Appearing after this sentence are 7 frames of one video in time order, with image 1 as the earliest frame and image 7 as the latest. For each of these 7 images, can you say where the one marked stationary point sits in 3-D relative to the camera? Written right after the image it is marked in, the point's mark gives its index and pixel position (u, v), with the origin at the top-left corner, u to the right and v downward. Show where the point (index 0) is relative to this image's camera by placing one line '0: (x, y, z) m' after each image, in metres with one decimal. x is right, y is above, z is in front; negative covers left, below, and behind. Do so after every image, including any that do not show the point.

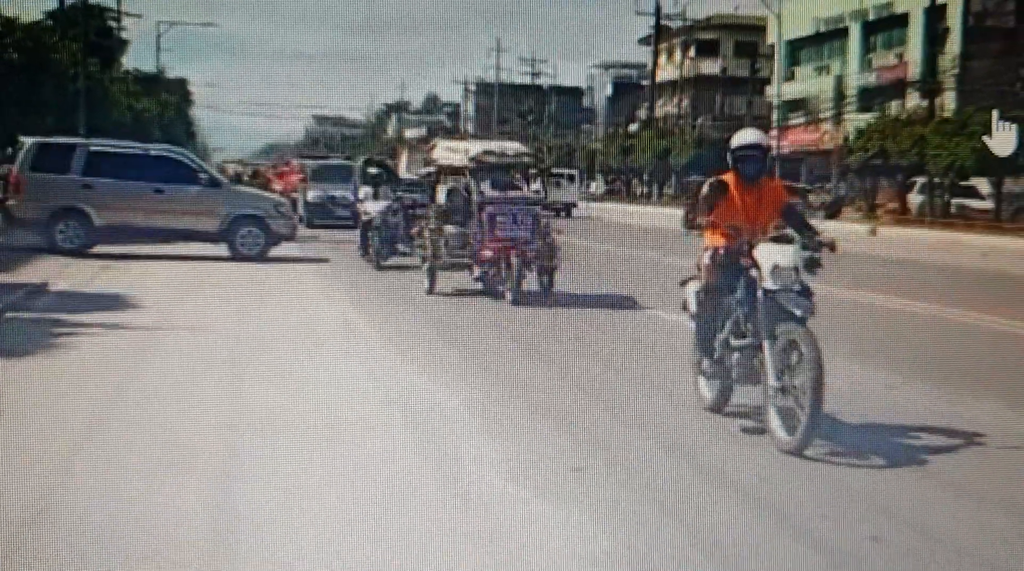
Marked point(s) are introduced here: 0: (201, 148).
0: (-4.2, +1.9, +18.2) m
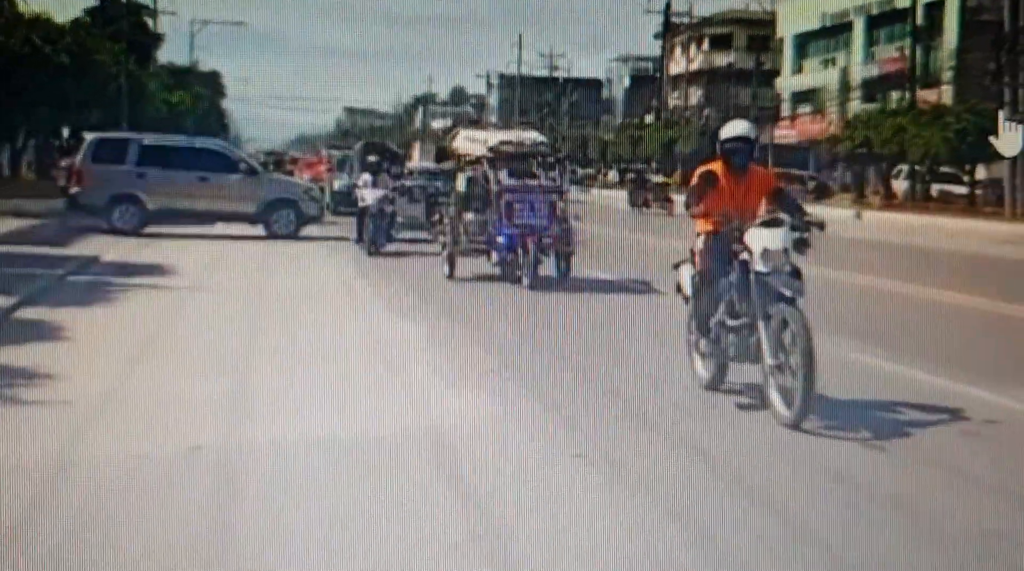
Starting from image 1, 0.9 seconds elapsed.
0: (-3.9, +2.1, +19.0) m
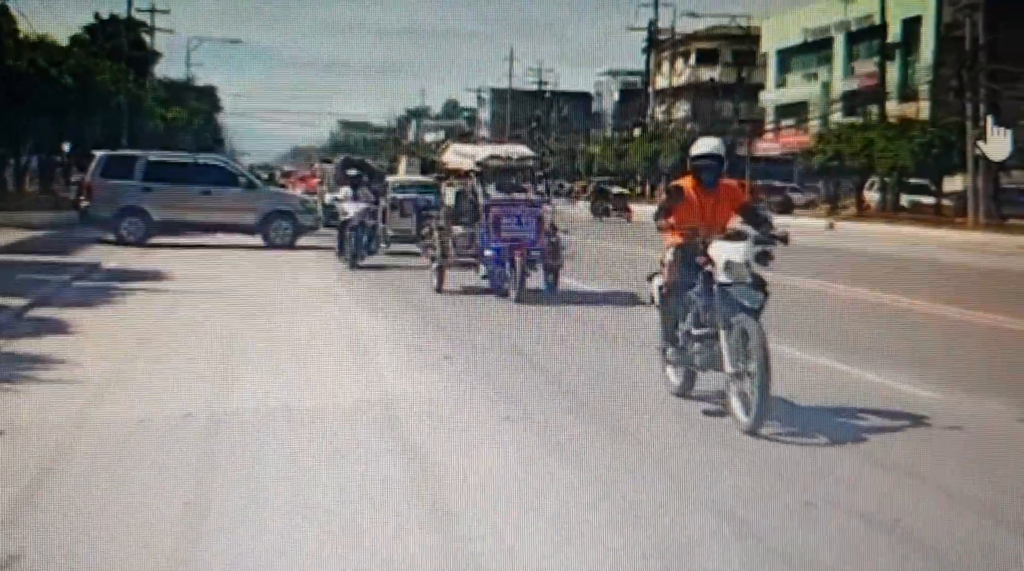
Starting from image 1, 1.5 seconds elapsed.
0: (-4.1, +1.9, +19.2) m
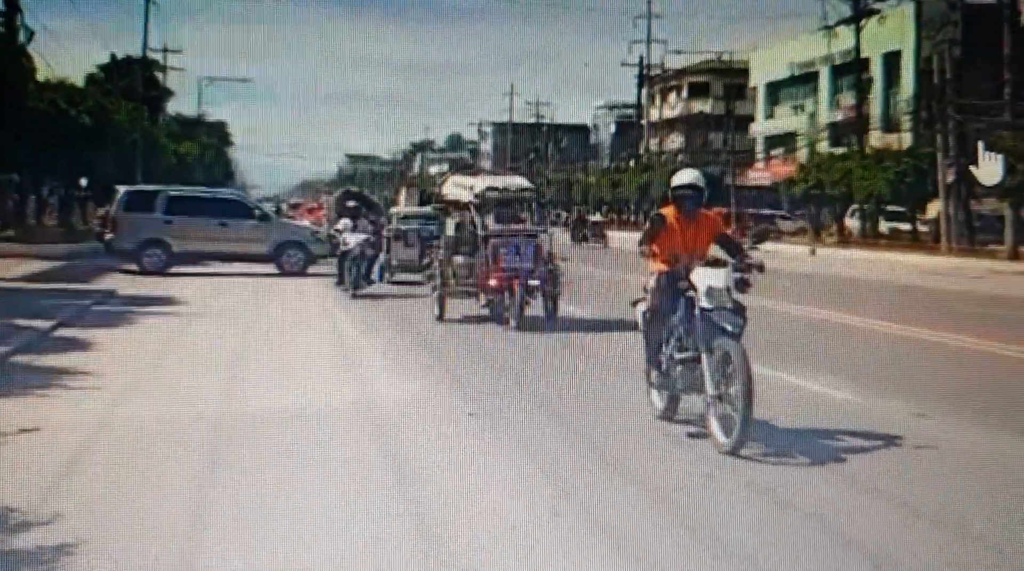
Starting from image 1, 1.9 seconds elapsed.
0: (-4.0, +1.5, +19.8) m
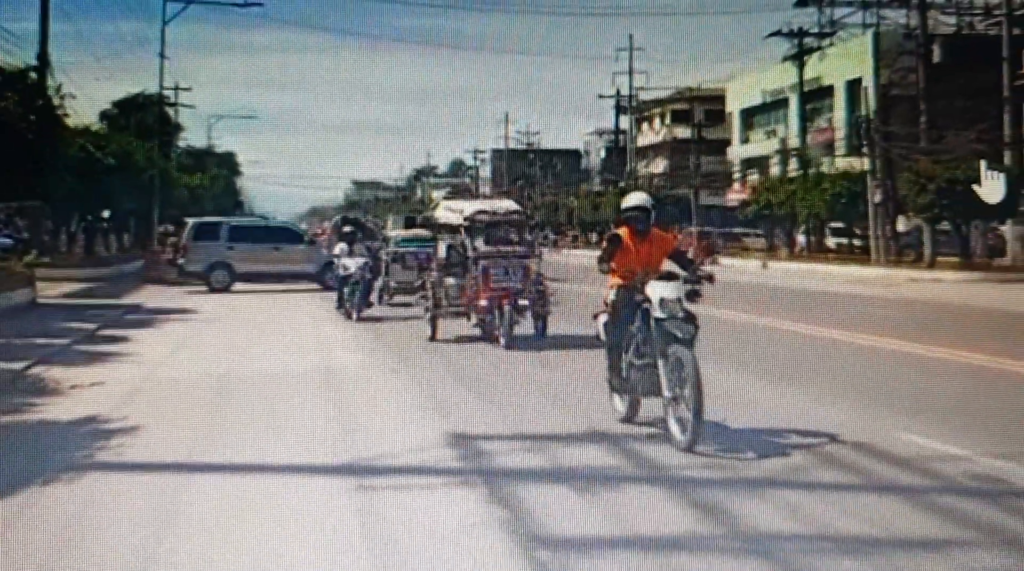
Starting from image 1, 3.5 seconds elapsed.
0: (-4.1, +1.2, +20.9) m
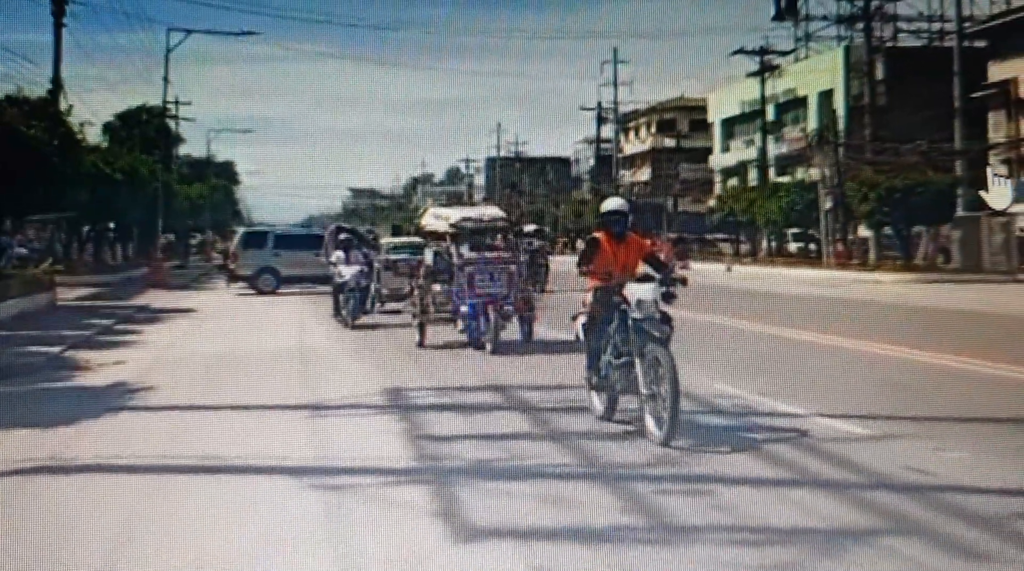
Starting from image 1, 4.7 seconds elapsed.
0: (-4.2, +1.1, +21.6) m
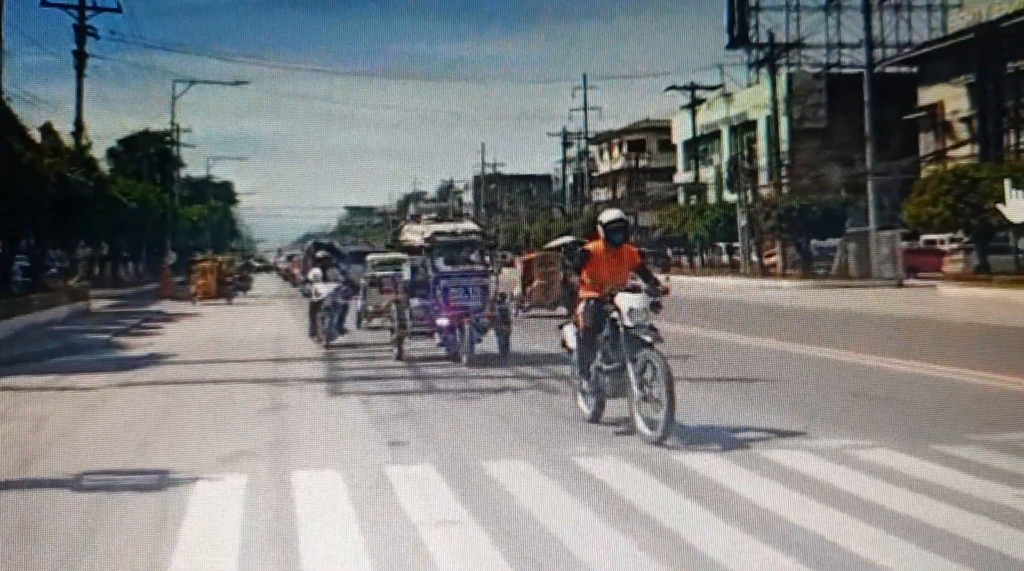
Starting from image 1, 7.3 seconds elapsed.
0: (-4.6, +0.8, +23.0) m
